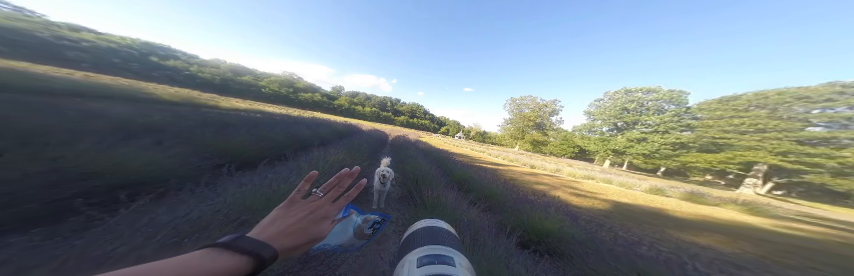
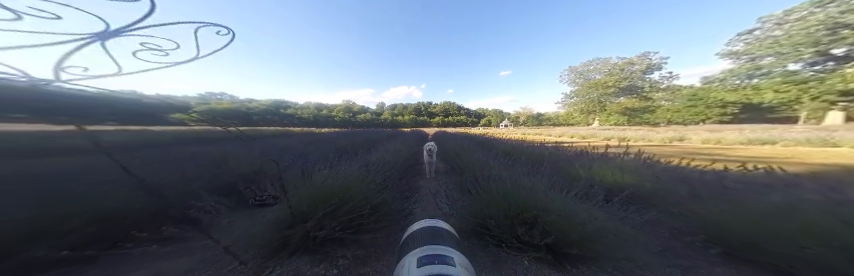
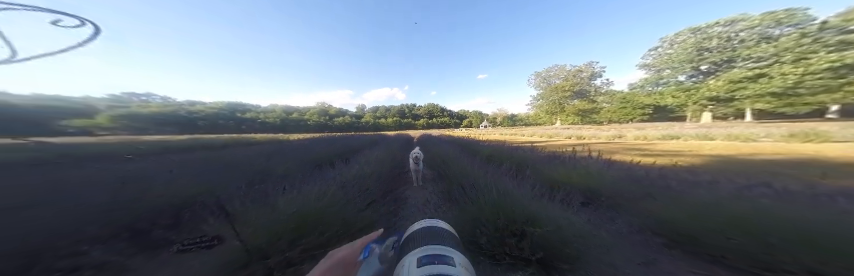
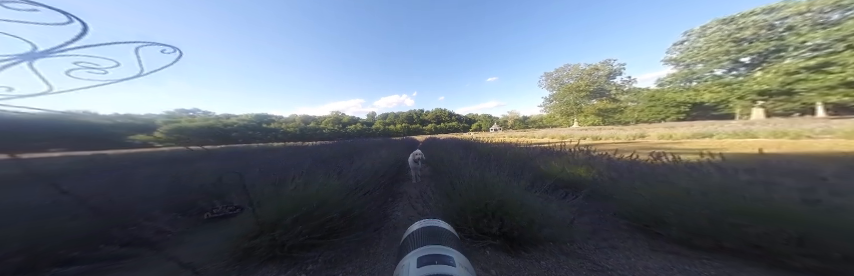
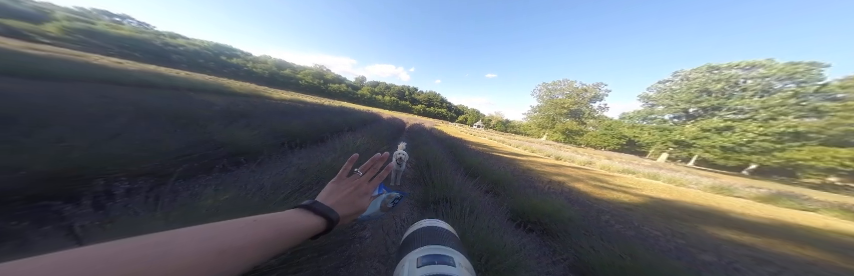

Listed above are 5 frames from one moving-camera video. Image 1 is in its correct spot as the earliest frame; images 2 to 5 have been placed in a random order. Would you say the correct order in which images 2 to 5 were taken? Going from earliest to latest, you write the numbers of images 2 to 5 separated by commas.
5, 3, 2, 4
